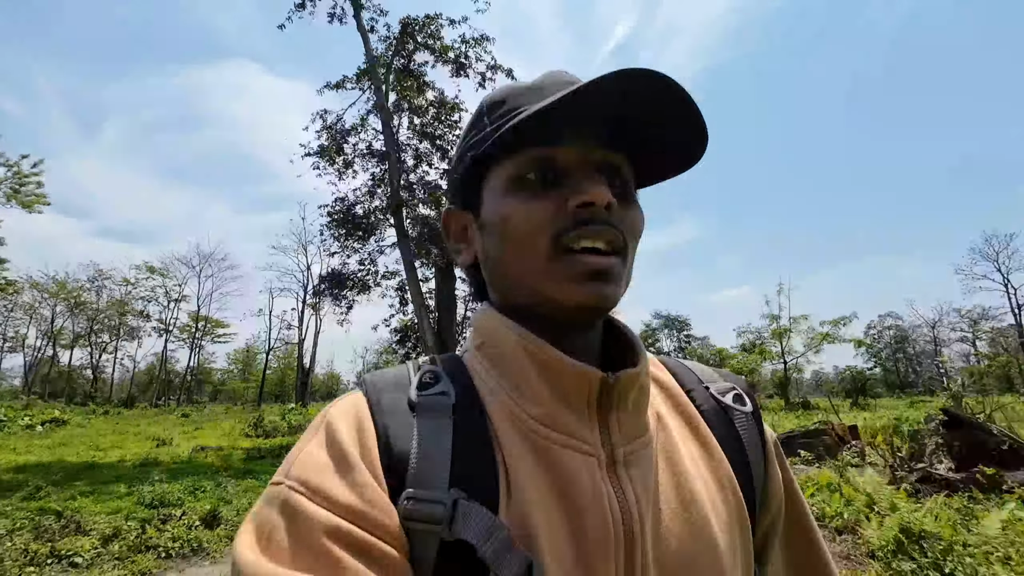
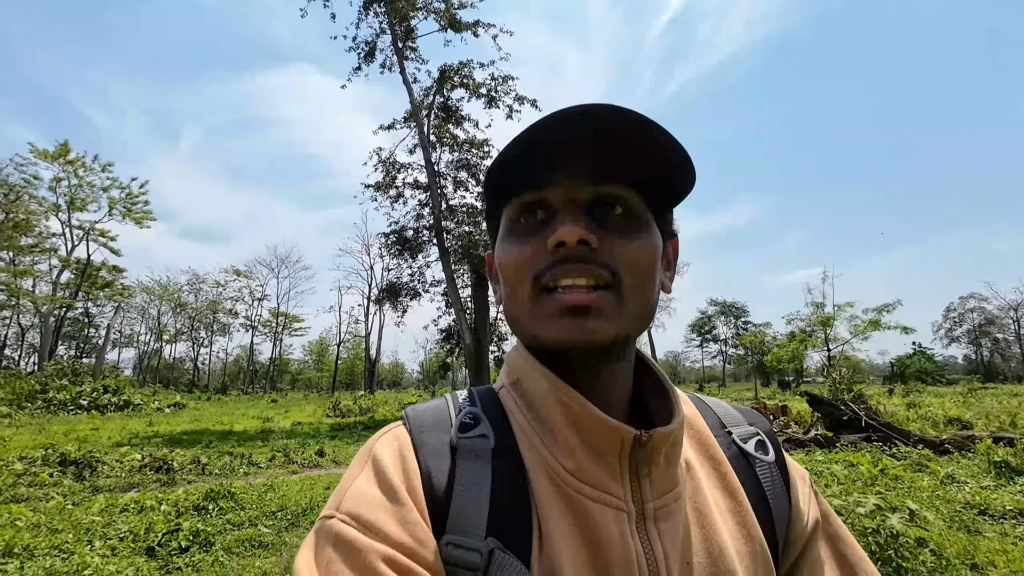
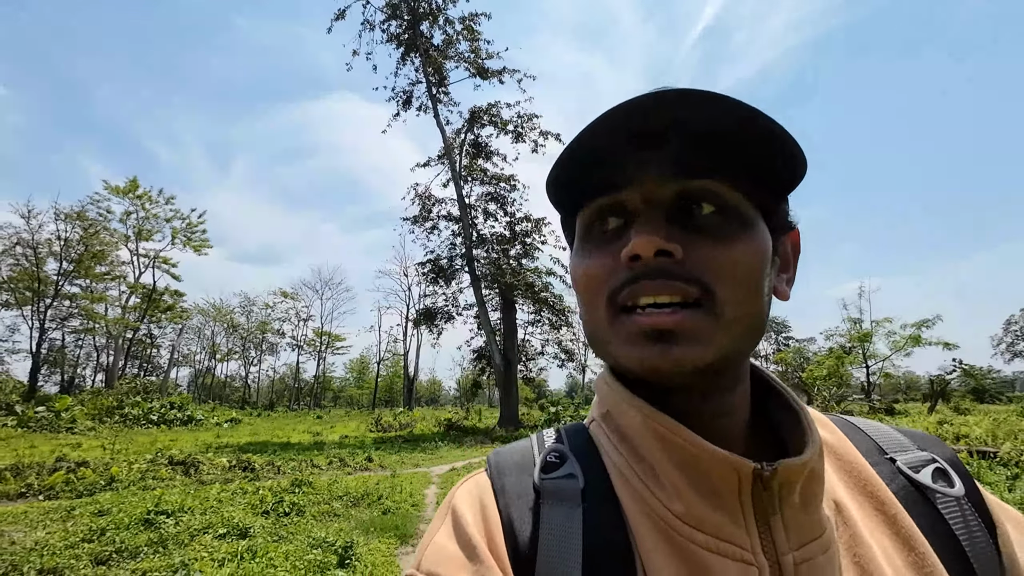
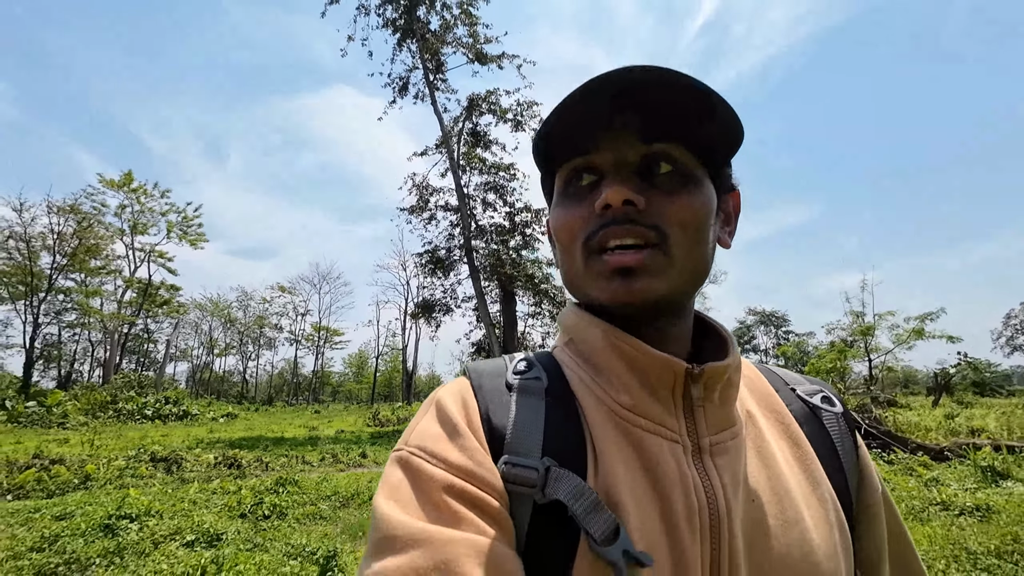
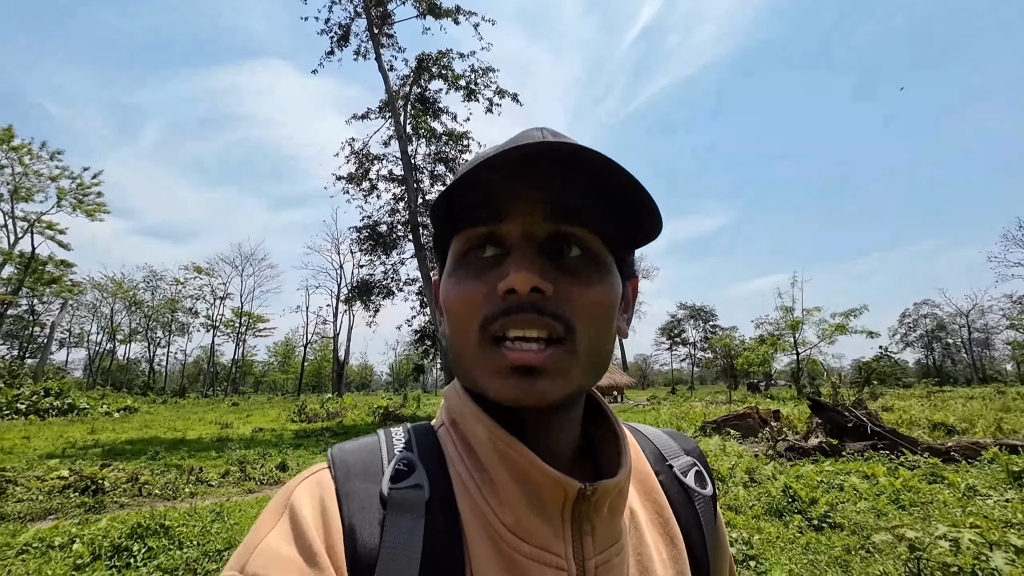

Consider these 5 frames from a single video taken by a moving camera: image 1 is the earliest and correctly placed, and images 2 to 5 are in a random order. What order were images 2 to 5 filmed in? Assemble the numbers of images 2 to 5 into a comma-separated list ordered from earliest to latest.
5, 2, 4, 3
